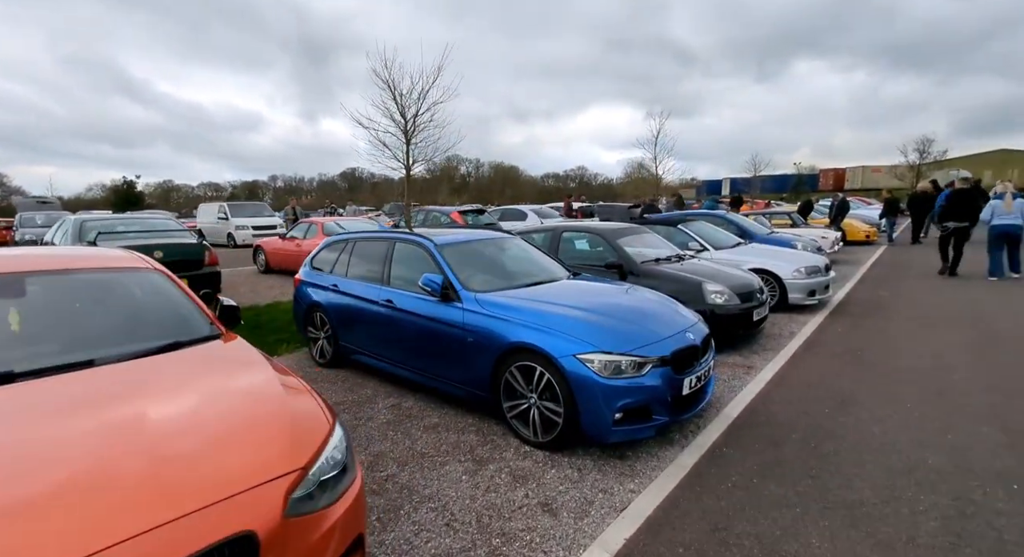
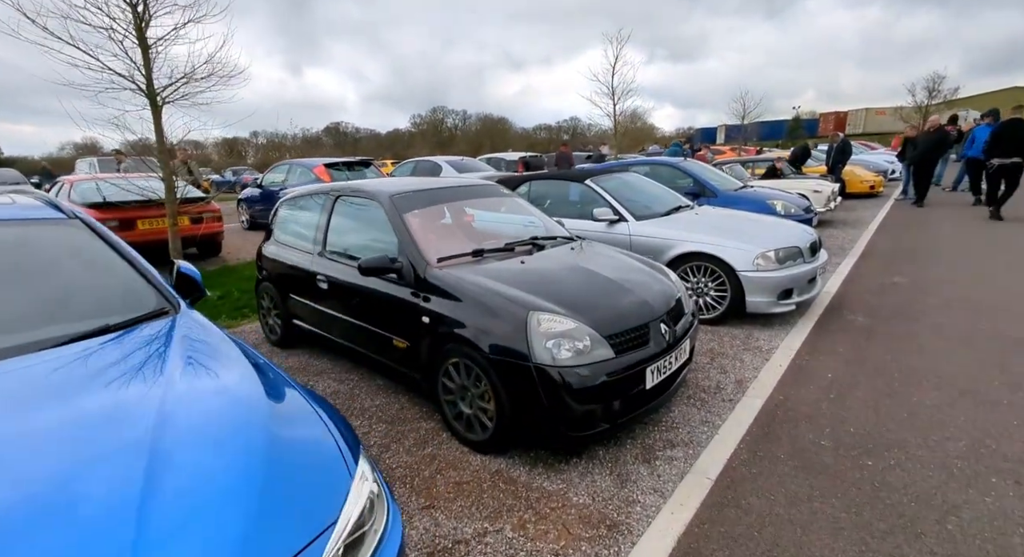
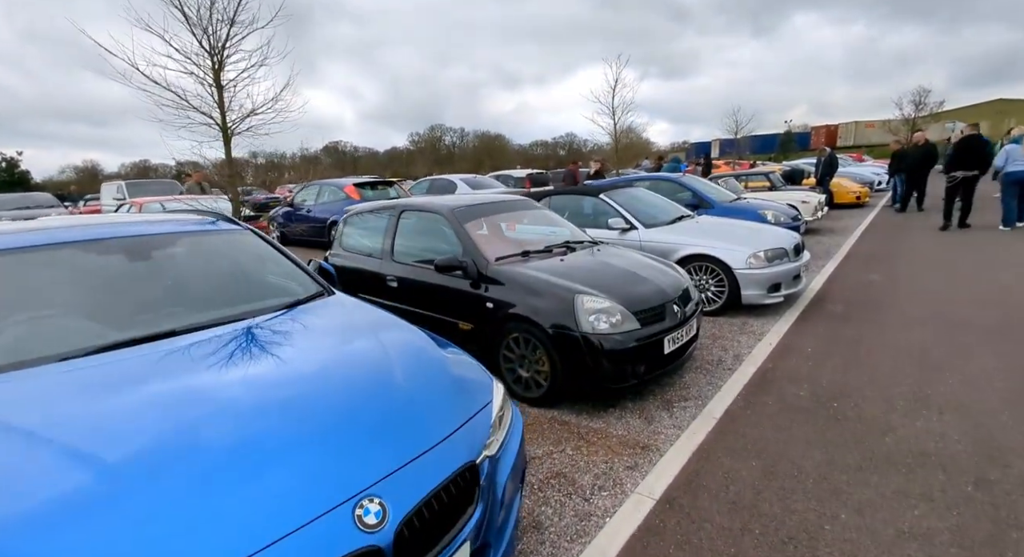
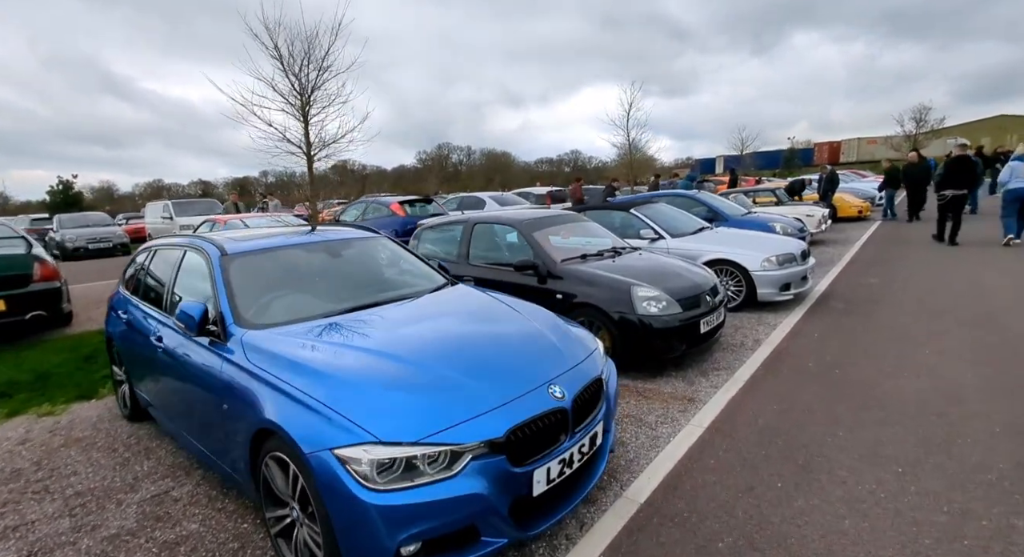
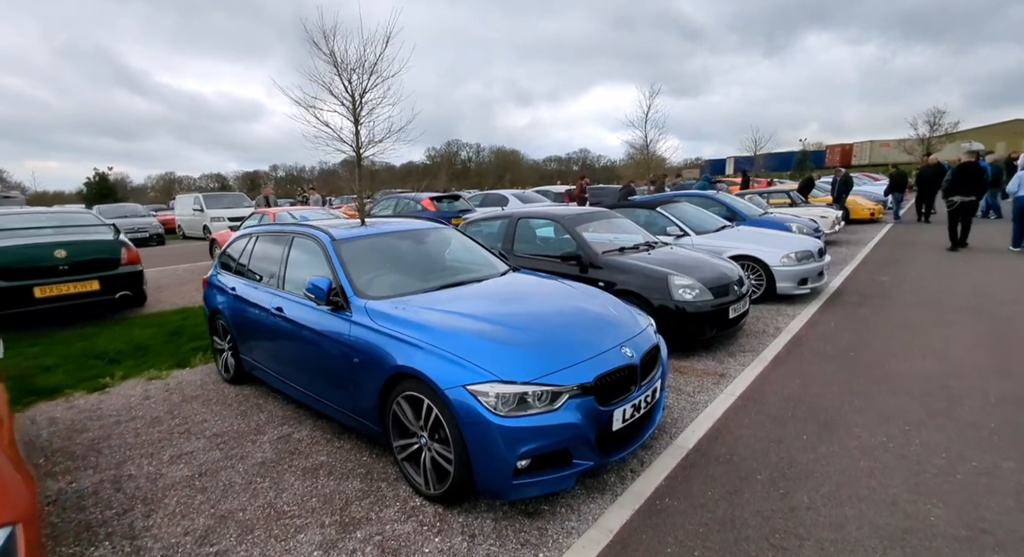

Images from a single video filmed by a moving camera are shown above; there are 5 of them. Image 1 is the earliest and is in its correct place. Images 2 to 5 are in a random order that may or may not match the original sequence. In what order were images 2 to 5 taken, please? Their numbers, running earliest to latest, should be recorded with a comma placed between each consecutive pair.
5, 4, 3, 2
